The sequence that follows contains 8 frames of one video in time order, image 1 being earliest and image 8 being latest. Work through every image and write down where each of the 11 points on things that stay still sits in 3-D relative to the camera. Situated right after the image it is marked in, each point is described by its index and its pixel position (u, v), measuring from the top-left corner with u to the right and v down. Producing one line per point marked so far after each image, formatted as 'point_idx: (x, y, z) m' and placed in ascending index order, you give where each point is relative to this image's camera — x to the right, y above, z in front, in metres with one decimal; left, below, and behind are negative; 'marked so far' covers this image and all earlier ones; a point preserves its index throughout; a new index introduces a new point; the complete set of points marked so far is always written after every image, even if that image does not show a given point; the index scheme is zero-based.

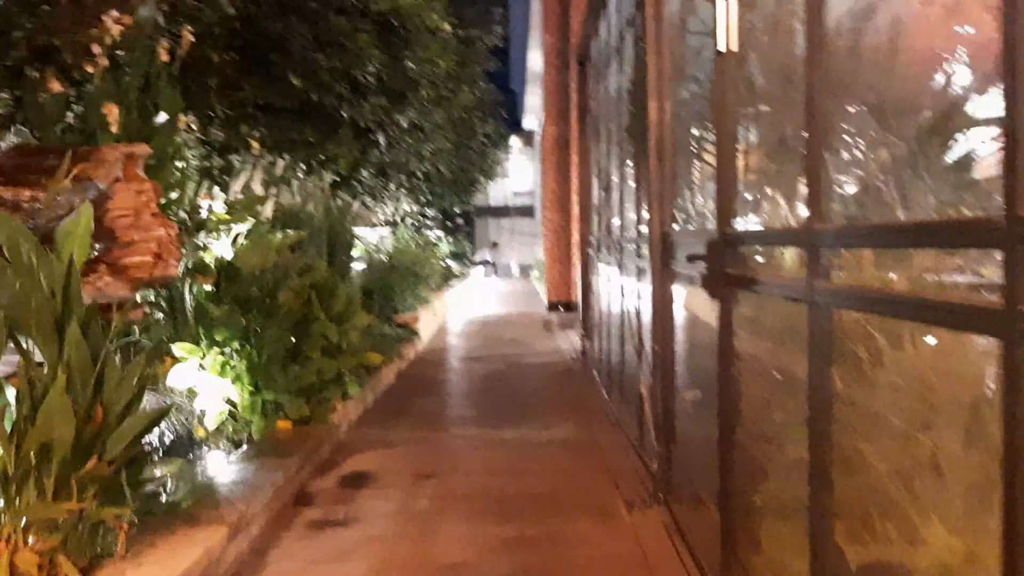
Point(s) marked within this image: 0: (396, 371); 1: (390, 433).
0: (-0.9, -0.6, +6.5) m
1: (-0.6, -0.8, +4.6) m
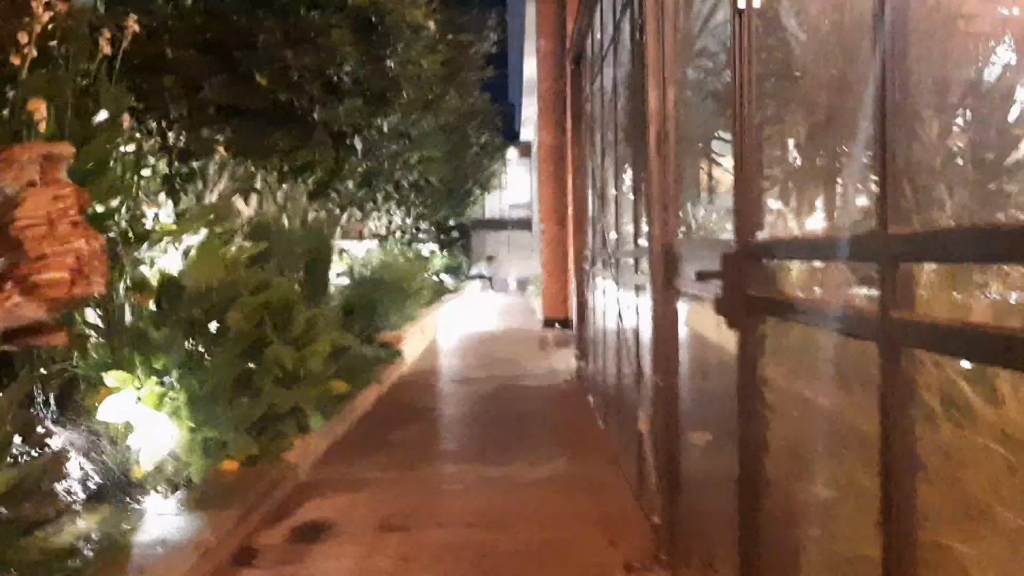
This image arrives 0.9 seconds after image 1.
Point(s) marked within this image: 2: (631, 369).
0: (-0.9, -0.8, +6.0) m
1: (-0.7, -0.9, +4.0) m
2: (+0.6, -0.4, +4.0) m
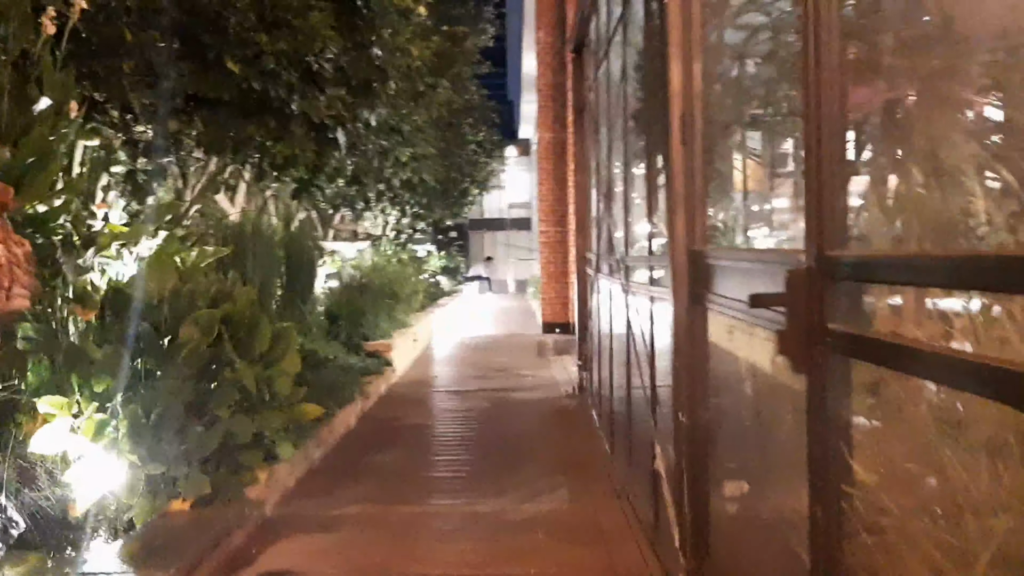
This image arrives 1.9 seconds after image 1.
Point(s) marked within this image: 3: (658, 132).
0: (-1.0, -0.8, +5.5) m
1: (-0.7, -0.9, +3.6) m
2: (+0.5, -0.4, +3.5) m
3: (+0.5, +0.5, +3.0) m
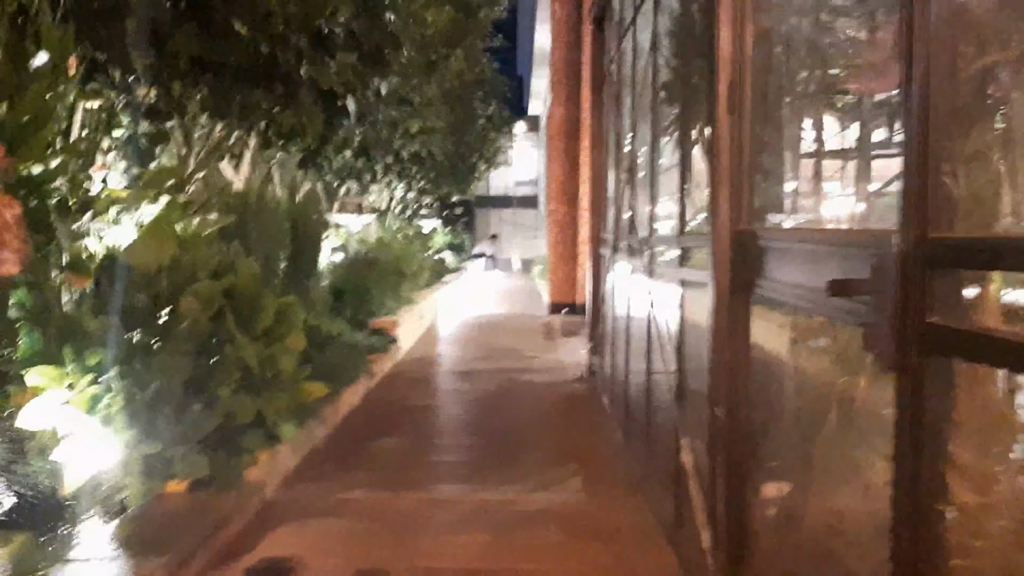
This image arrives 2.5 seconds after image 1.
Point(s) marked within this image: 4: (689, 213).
0: (-0.9, -0.6, +5.3) m
1: (-0.7, -0.8, +3.4) m
2: (+0.6, -0.4, +3.4) m
3: (+0.6, +0.6, +2.8) m
4: (+0.6, +0.3, +3.0) m
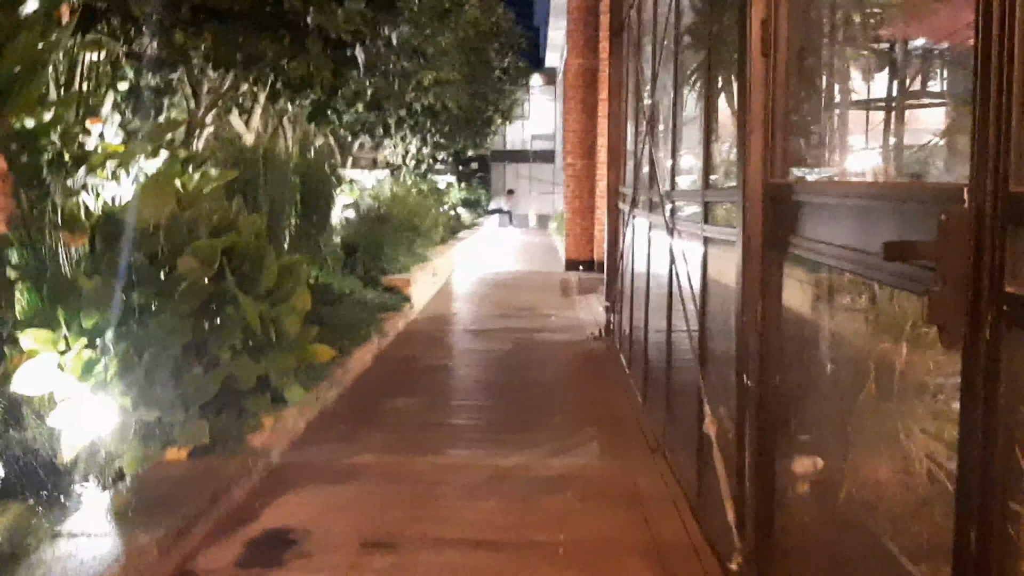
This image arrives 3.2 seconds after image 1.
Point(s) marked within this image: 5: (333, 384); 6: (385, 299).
0: (-0.8, -0.4, +5.2) m
1: (-0.6, -0.6, +3.3) m
2: (+0.6, -0.2, +3.2) m
3: (+0.6, +0.7, +2.6) m
4: (+0.6, +0.4, +2.8) m
5: (-0.8, -0.4, +4.1) m
6: (-0.9, -0.1, +6.2) m
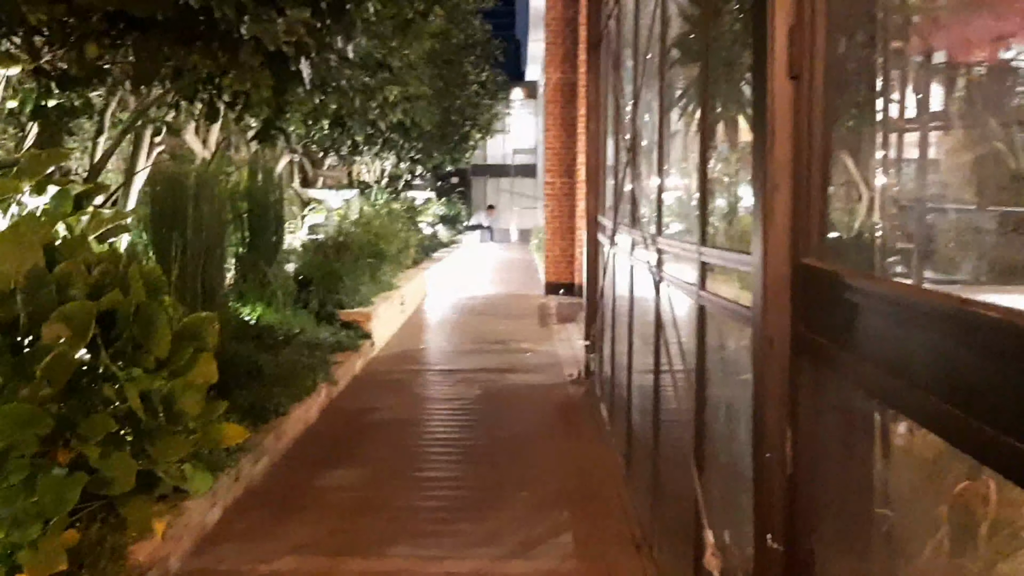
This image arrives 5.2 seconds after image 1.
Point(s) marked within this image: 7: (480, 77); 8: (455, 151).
0: (-1.0, -0.6, +4.6) m
1: (-0.8, -0.8, +2.7) m
2: (+0.5, -0.4, +2.6) m
3: (+0.5, +0.5, +2.0) m
4: (+0.5, +0.2, +2.2) m
5: (-1.0, -0.7, +3.5) m
6: (-1.1, -0.3, +5.6) m
7: (-0.5, +2.9, +12.0) m
8: (-0.8, +1.9, +12.4) m
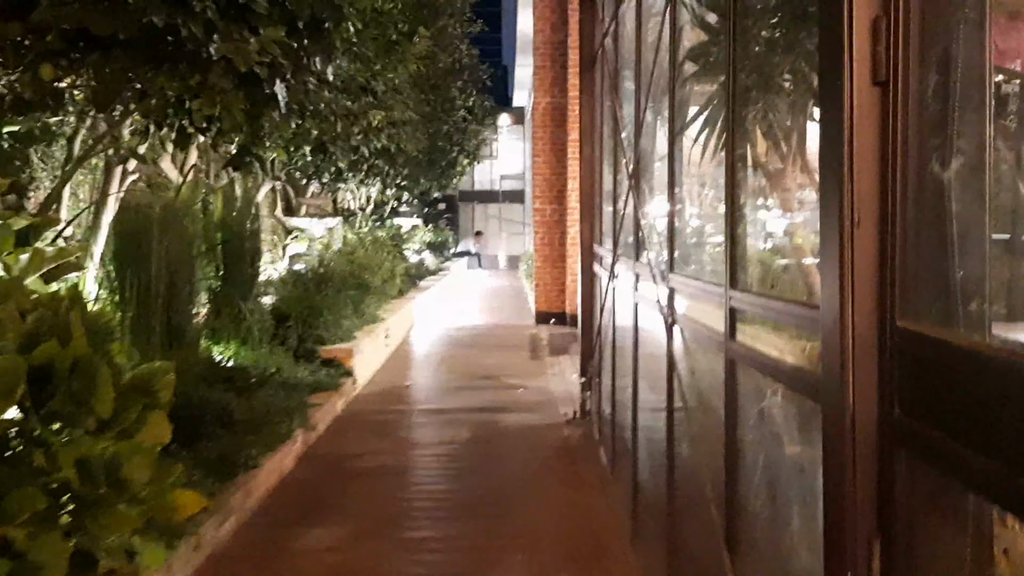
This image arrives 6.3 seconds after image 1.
0: (-1.0, -0.8, +4.3) m
1: (-0.8, -1.0, +2.4) m
2: (+0.5, -0.5, +2.3) m
3: (+0.5, +0.4, +1.7) m
4: (+0.5, +0.1, +2.0) m
5: (-1.0, -0.8, +3.1) m
6: (-1.1, -0.5, +5.3) m
7: (-0.6, +2.5, +11.8) m
8: (-1.0, +1.5, +12.1) m
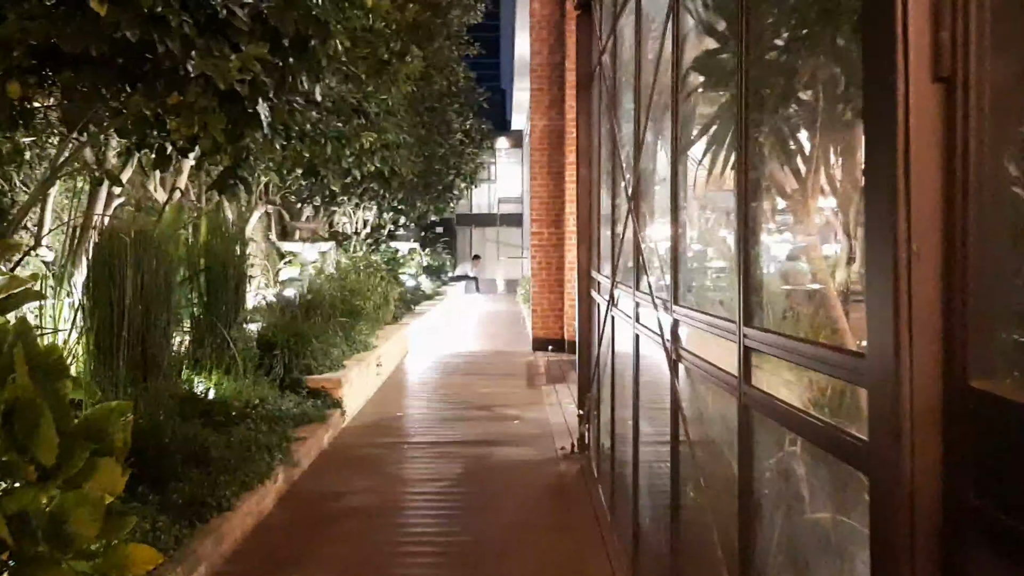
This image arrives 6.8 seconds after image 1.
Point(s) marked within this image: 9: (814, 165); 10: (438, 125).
0: (-1.1, -0.9, +4.0) m
1: (-0.8, -1.0, +2.1) m
2: (+0.5, -0.6, +2.1) m
3: (+0.5, +0.3, +1.5) m
4: (+0.5, 0.0, +1.7) m
5: (-1.0, -0.9, +2.9) m
6: (-1.2, -0.7, +5.0) m
7: (-0.7, +2.2, +11.6) m
8: (-1.0, +1.2, +12.0) m
9: (+0.5, +0.2, +1.5) m
10: (-0.9, +1.9, +10.4) m
